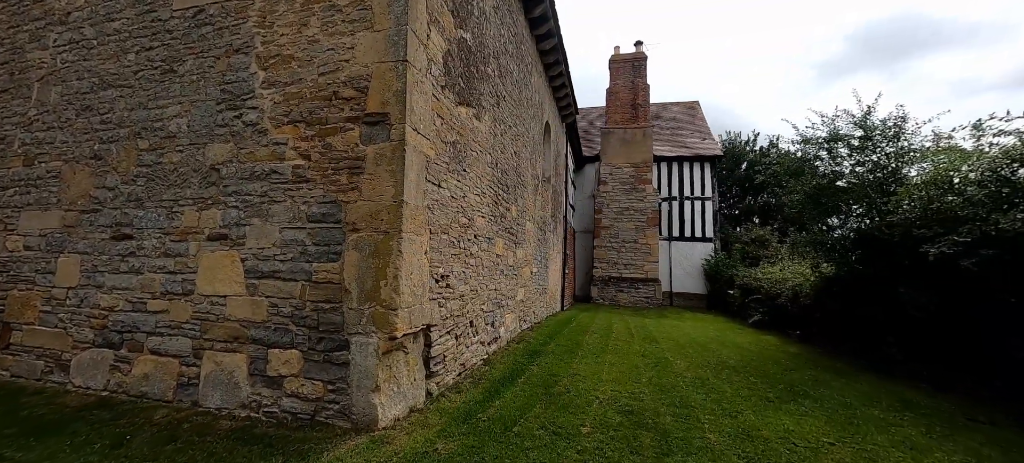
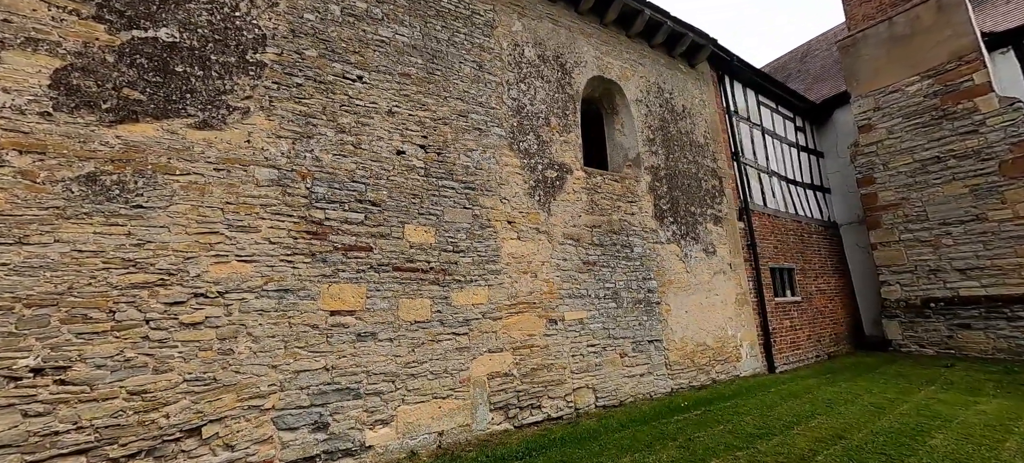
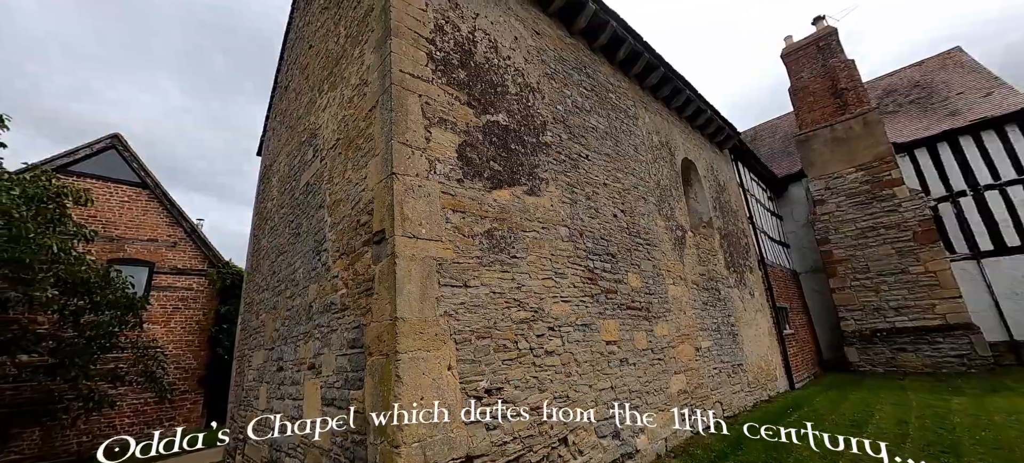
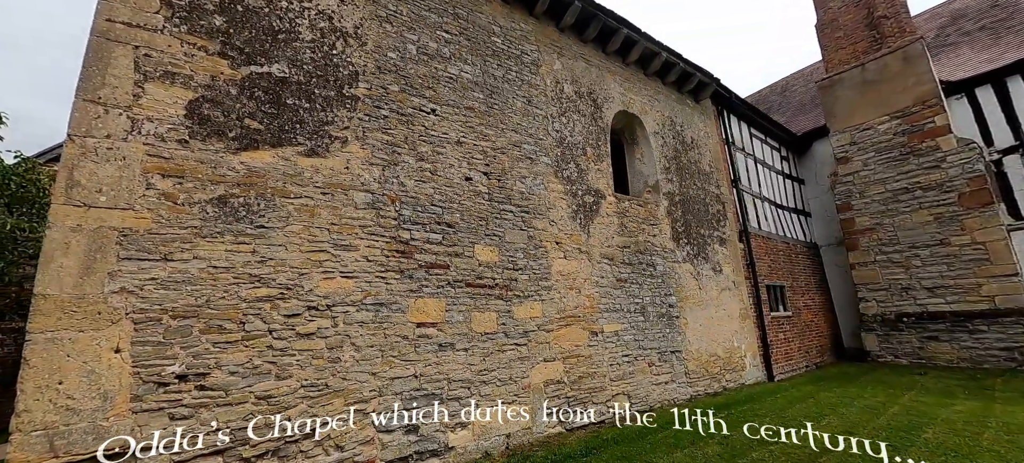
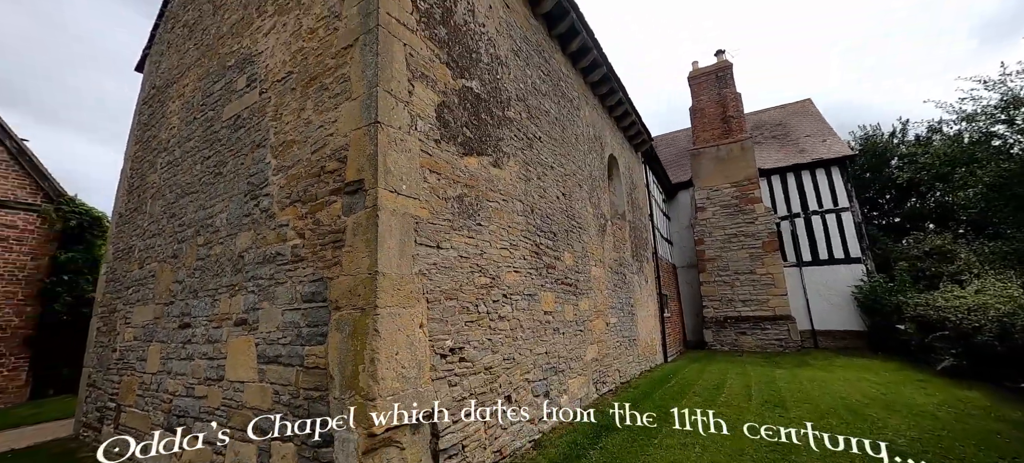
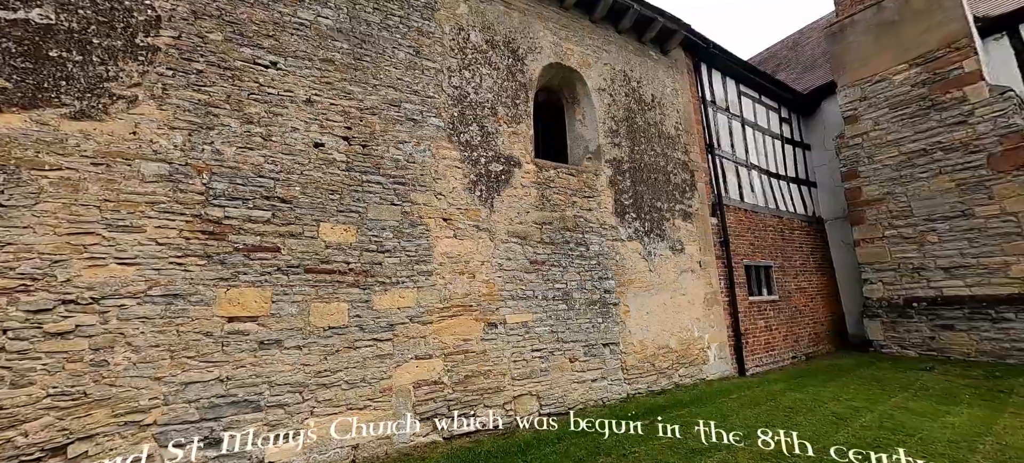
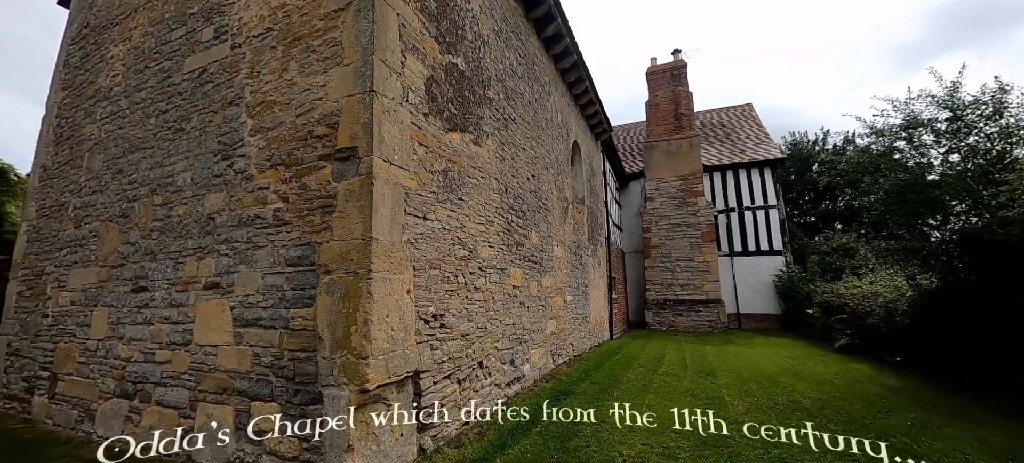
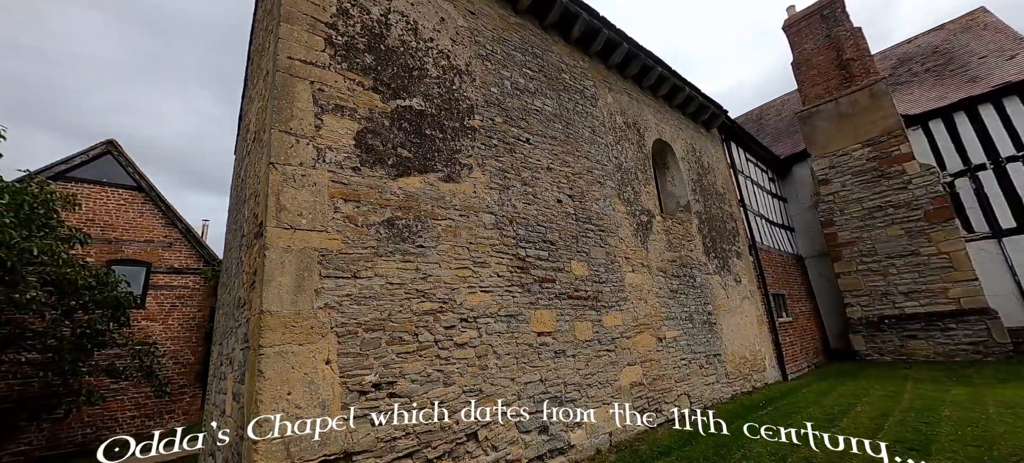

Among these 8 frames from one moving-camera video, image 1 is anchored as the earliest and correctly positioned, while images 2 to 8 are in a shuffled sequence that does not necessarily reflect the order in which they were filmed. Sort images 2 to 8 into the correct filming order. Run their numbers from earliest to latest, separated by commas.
7, 5, 3, 8, 4, 2, 6
